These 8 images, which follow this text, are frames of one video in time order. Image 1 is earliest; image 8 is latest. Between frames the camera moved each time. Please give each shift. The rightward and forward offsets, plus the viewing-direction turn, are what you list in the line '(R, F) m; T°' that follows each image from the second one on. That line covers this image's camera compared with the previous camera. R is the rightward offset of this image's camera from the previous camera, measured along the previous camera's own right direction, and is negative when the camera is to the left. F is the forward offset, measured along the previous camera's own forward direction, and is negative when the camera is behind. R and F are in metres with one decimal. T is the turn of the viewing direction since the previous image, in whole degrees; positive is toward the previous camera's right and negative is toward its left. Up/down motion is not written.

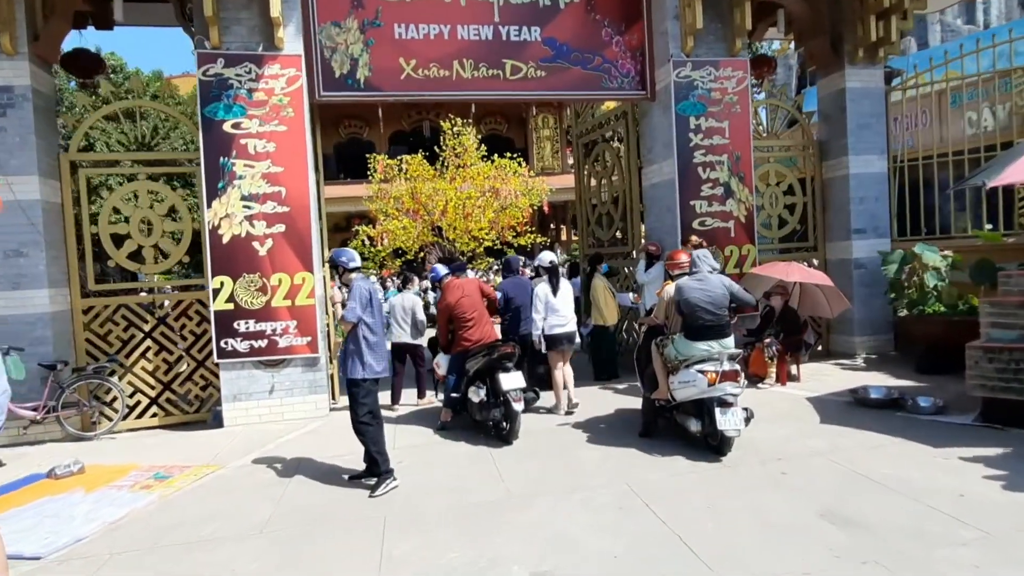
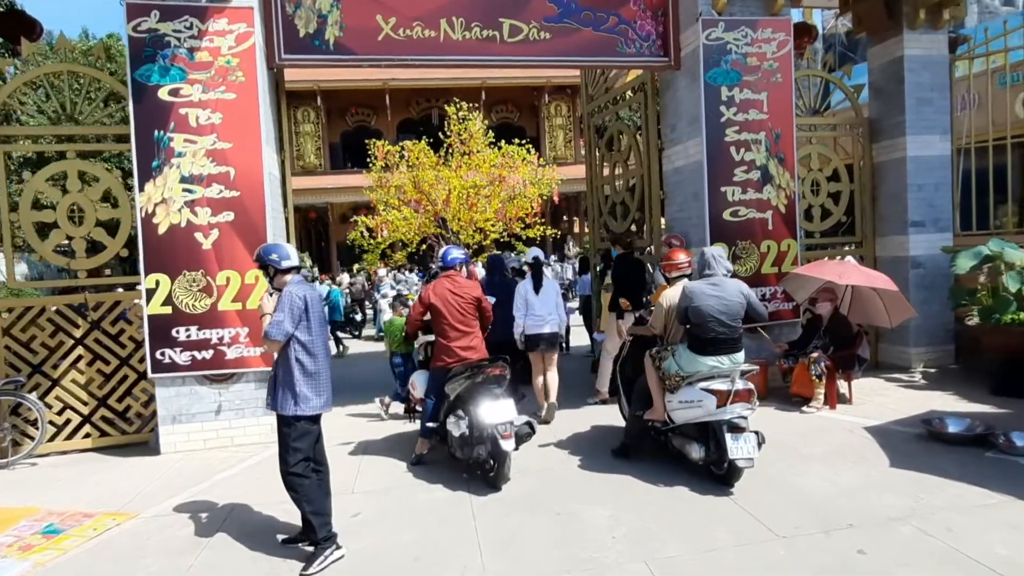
(+0.1, +1.2) m; -1°
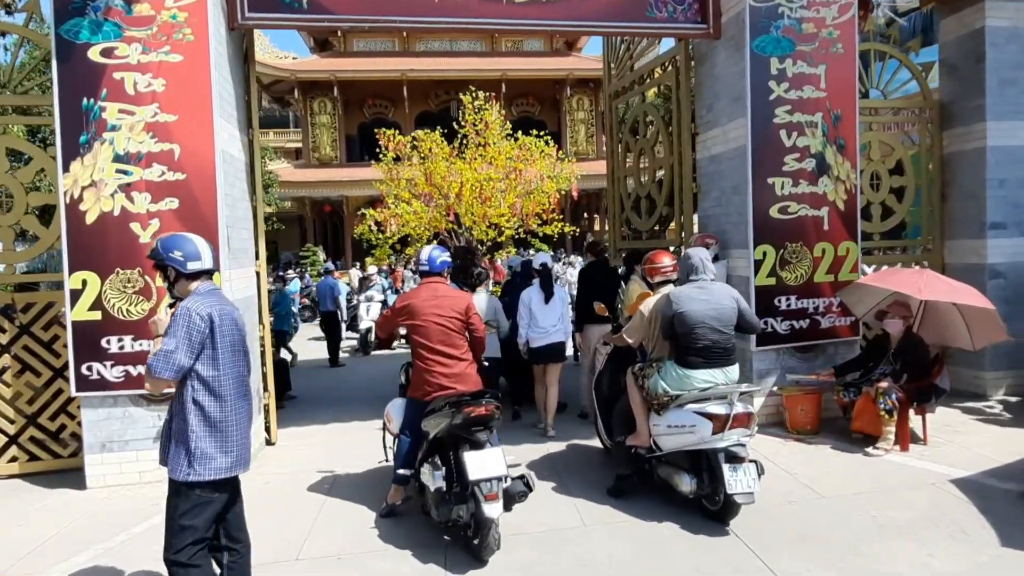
(+0.1, +1.0) m; -1°
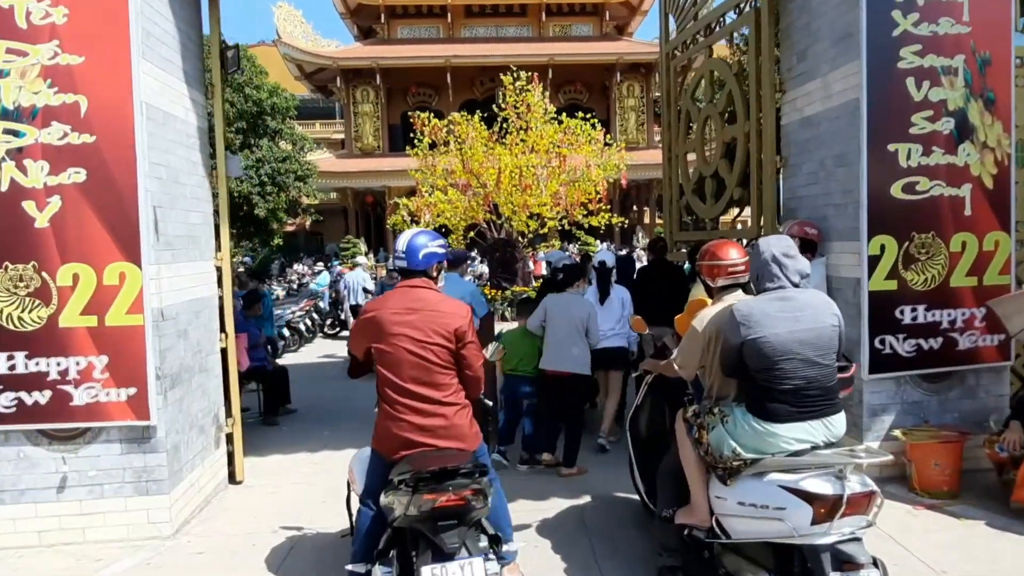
(+0.1, +1.3) m; -3°
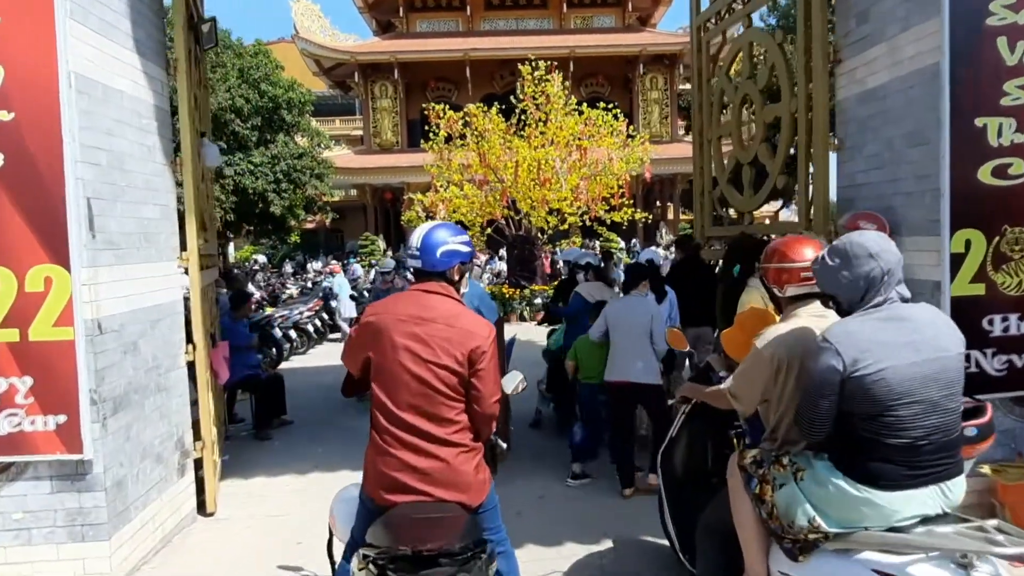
(+0.1, +0.6) m; -2°
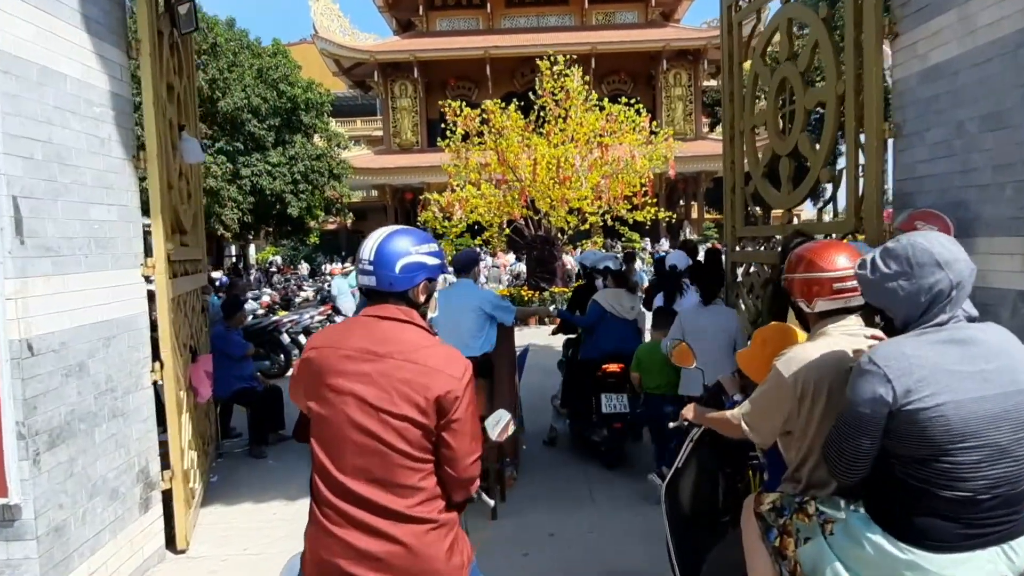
(+0.1, +0.5) m; -2°
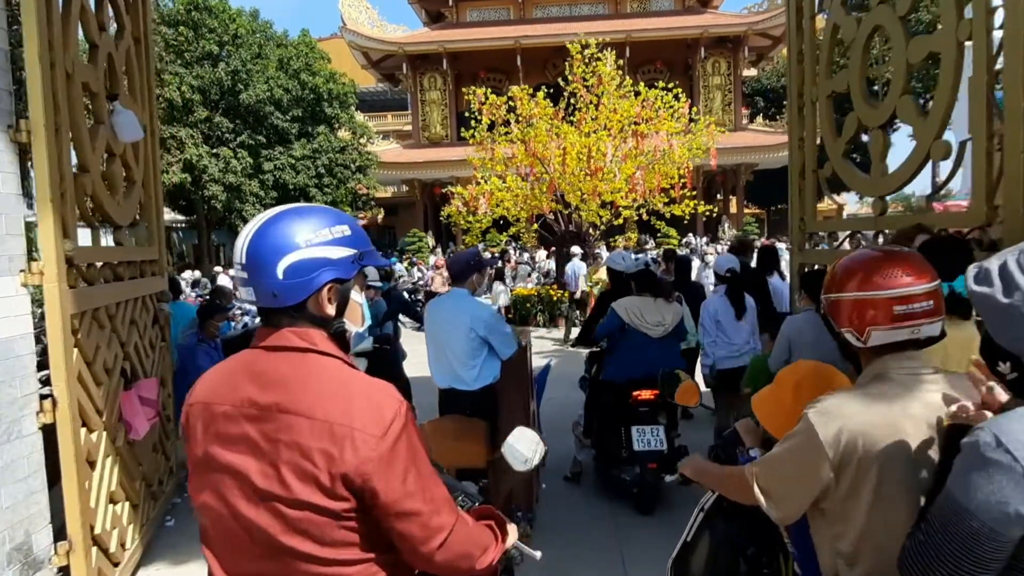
(+0.1, +0.9) m; -2°
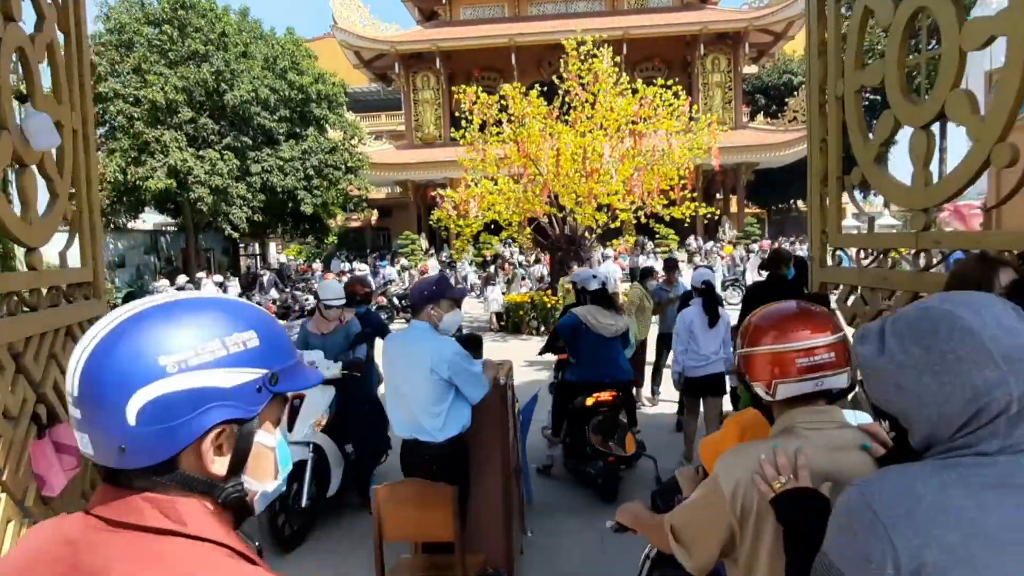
(+0.1, +0.5) m; 0°
